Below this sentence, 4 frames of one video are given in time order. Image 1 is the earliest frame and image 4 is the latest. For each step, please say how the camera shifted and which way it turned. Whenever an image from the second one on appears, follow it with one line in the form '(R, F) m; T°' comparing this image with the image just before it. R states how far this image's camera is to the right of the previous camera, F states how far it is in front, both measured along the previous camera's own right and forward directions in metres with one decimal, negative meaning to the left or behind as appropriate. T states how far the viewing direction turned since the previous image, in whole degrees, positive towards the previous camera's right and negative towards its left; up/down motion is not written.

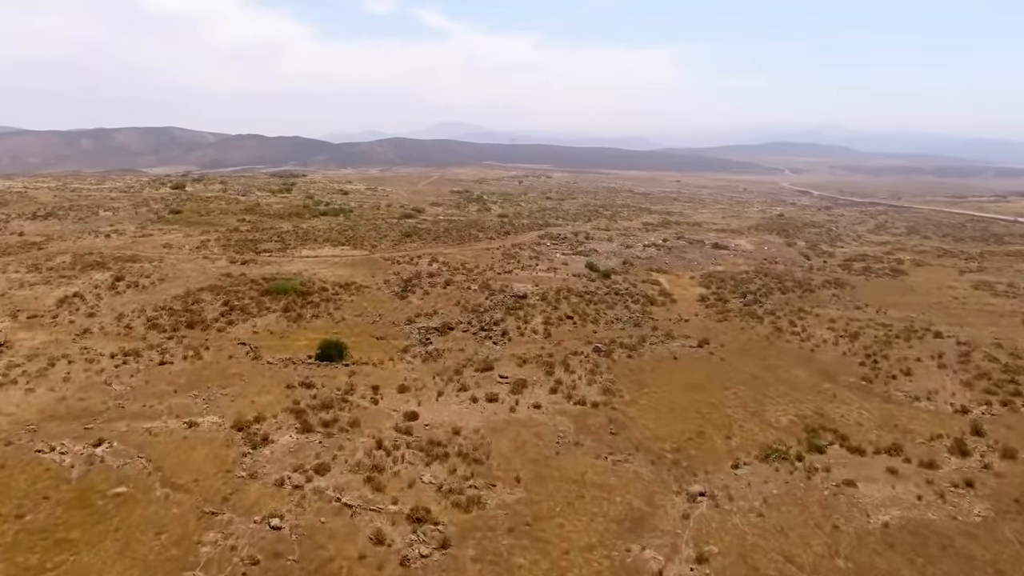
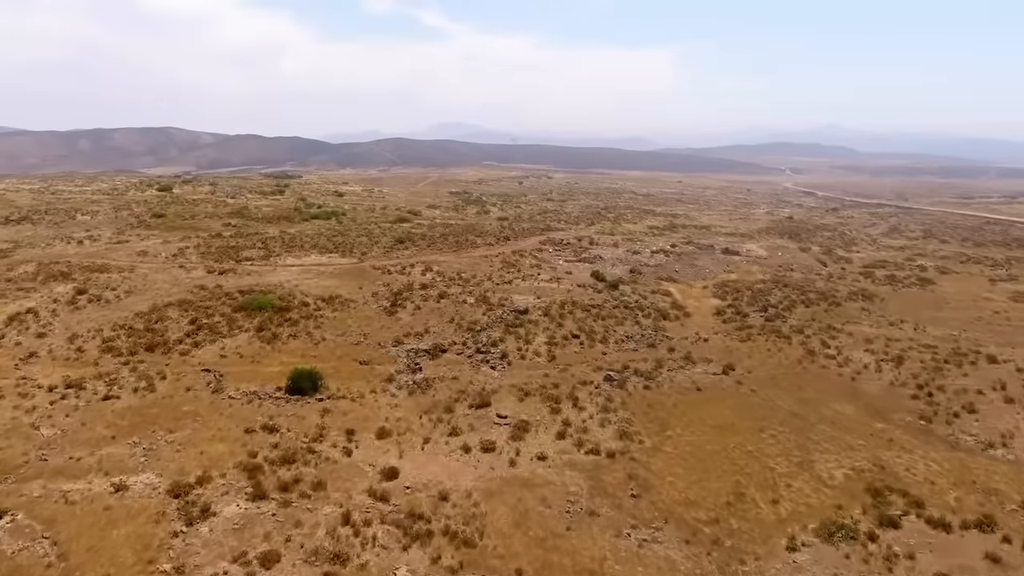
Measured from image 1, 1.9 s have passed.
(0.0, +3.1) m; 0°
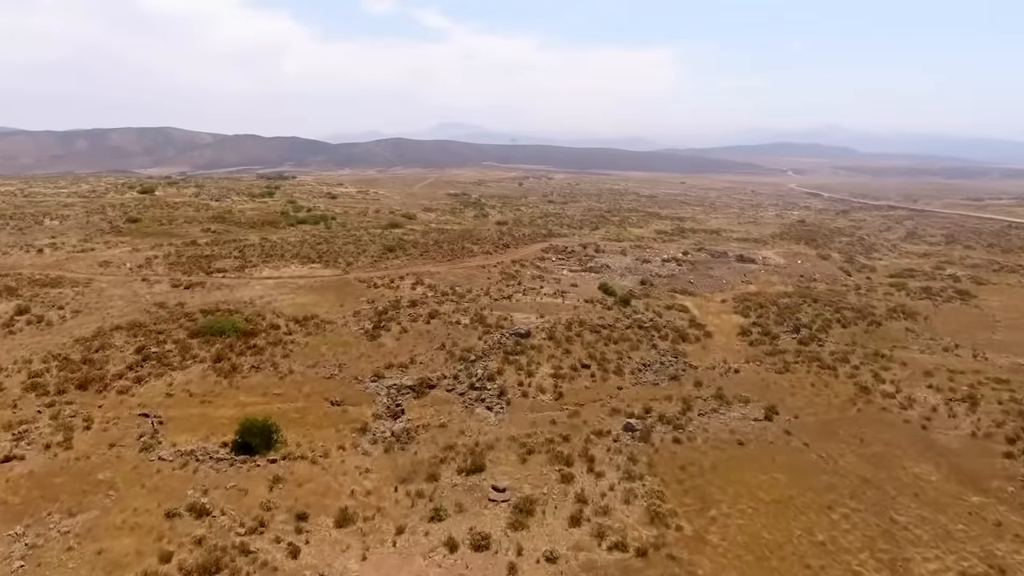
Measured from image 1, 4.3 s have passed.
(0.0, +4.0) m; 0°
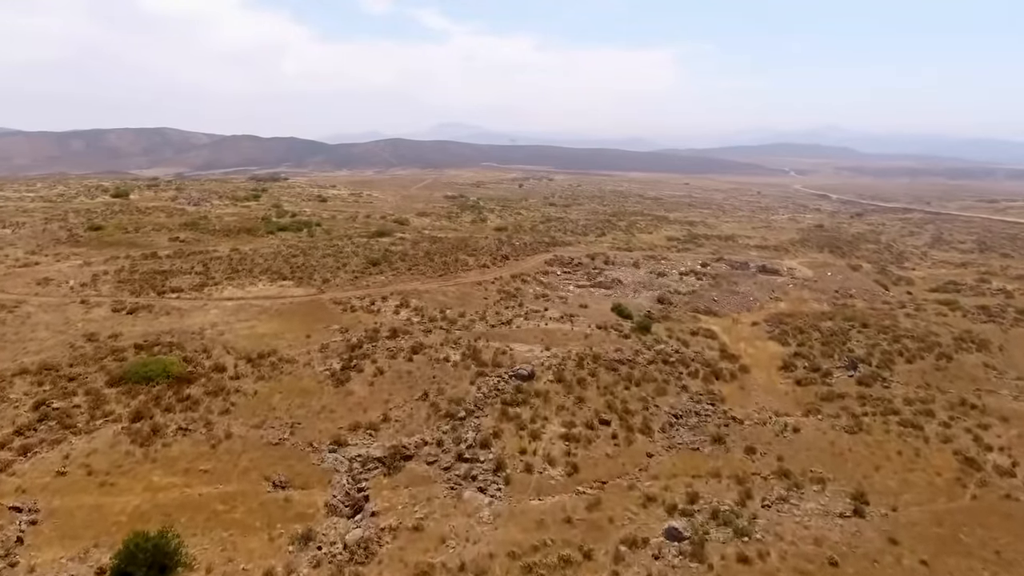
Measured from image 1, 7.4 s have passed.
(0.0, +5.1) m; 0°
